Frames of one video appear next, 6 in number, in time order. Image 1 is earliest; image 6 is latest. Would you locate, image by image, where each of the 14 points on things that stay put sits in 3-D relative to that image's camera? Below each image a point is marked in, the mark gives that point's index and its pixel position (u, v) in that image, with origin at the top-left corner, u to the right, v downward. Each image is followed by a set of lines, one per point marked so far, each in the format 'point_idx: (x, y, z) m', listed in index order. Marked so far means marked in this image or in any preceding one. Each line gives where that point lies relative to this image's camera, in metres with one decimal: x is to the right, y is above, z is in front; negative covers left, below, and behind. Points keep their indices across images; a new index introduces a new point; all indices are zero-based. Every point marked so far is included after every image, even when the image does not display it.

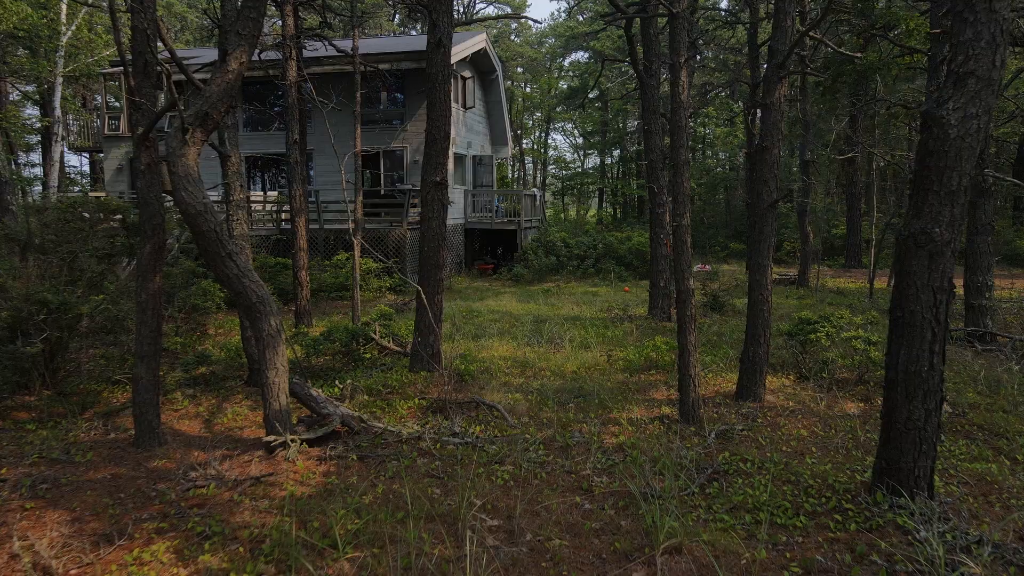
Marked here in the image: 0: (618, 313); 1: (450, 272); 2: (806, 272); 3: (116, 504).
0: (+1.5, -0.4, +10.6) m
1: (-1.4, +0.4, +17.0) m
2: (+5.5, +0.3, +13.9) m
3: (-2.0, -1.1, +3.7) m
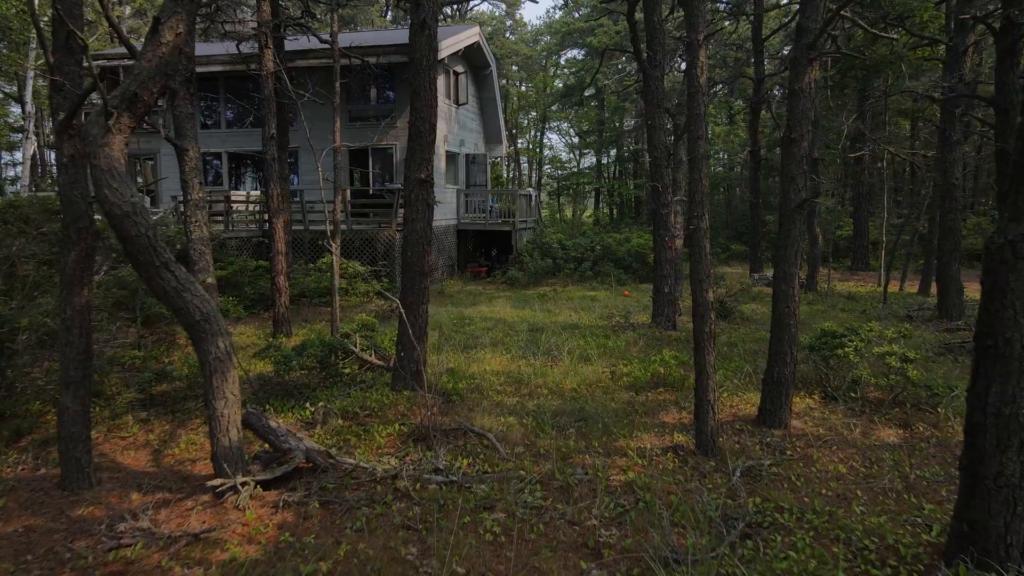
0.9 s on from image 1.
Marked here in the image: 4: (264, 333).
0: (+1.4, -0.4, +10.0) m
1: (-1.6, +0.3, +16.3) m
2: (+5.4, +0.2, +13.3) m
3: (-2.0, -1.2, +3.1) m
4: (-3.2, -0.6, +9.5) m
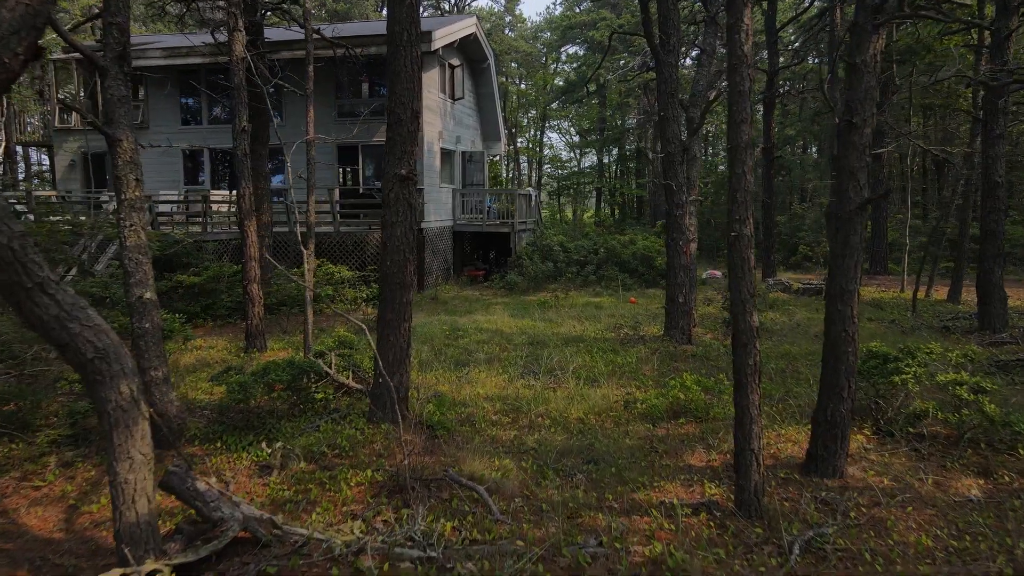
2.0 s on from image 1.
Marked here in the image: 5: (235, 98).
0: (+1.4, -0.5, +9.1) m
1: (-1.6, +0.2, +15.4) m
2: (+5.4, +0.1, +12.4) m
3: (-2.1, -1.3, +2.2) m
4: (-3.2, -0.7, +8.6) m
5: (-3.0, +2.1, +8.1) m
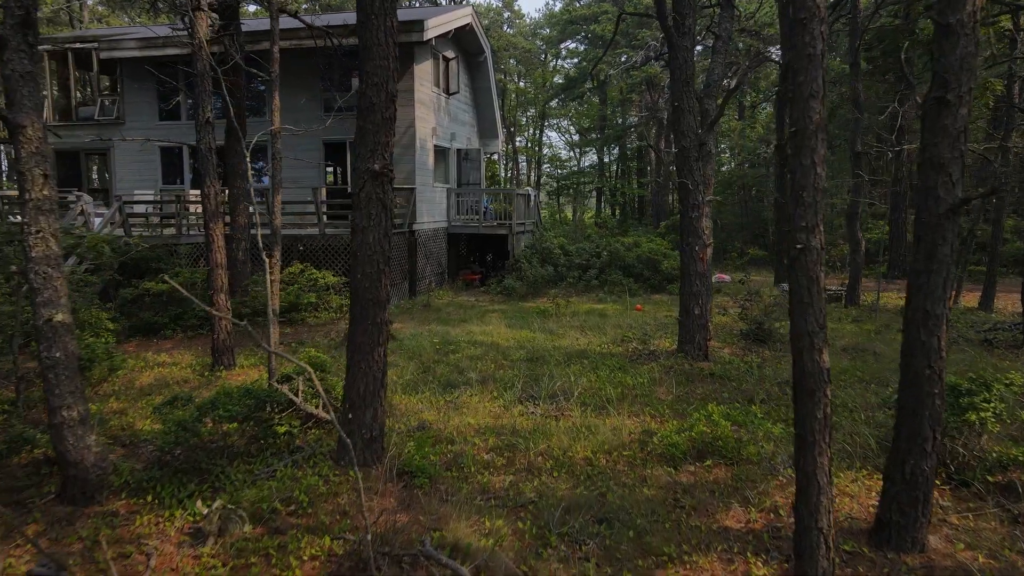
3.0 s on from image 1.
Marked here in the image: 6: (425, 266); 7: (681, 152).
0: (+1.4, -0.6, +8.2) m
1: (-1.6, +0.1, +14.5) m
2: (+5.4, 0.0, +11.6) m
3: (-2.1, -1.4, +1.3) m
4: (-3.2, -0.8, +7.7) m
5: (-3.1, +2.0, +7.2) m
6: (-1.7, +0.4, +14.3) m
7: (+1.7, +1.4, +7.6) m
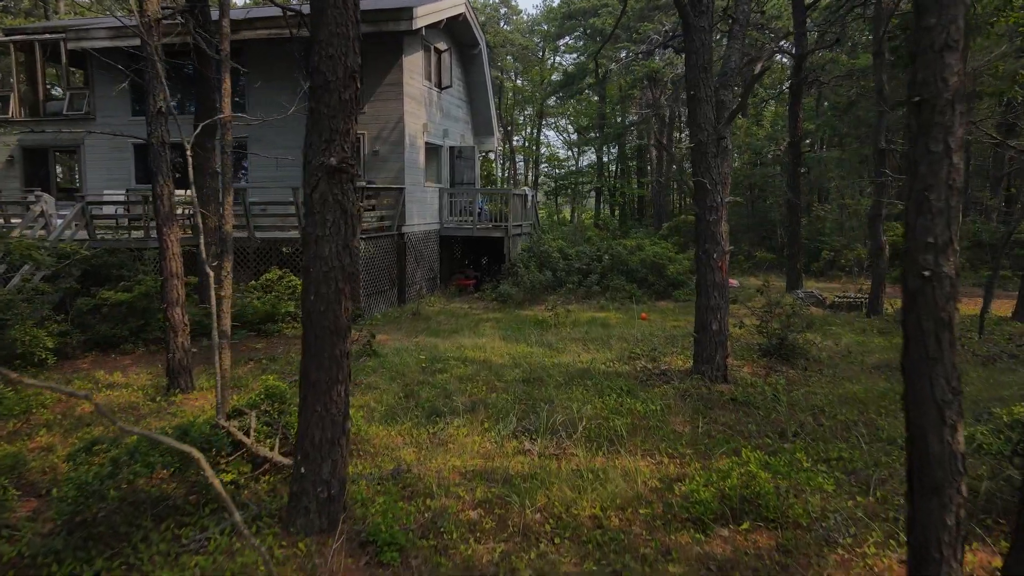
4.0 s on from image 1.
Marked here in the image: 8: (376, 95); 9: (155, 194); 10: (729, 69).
0: (+1.3, -0.8, +7.4) m
1: (-1.7, 0.0, +13.7) m
2: (+5.3, -0.1, +10.7) m
3: (-2.1, -1.5, +0.4) m
4: (-3.3, -0.9, +6.8) m
5: (-3.1, +1.9, +6.4) m
6: (-1.8, +0.3, +13.5) m
7: (+1.7, +1.3, +6.8) m
8: (-2.3, +3.3, +12.7) m
9: (-3.2, +0.8, +6.6) m
10: (+2.3, +2.3, +7.9) m
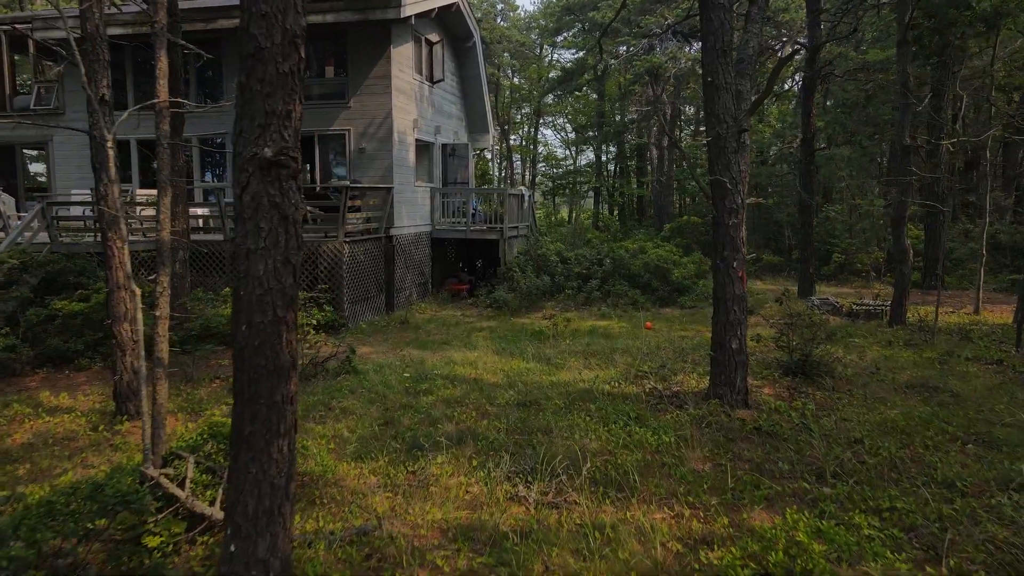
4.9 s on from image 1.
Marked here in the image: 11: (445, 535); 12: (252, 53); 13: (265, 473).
0: (+1.3, -0.9, +6.6) m
1: (-1.8, -0.1, +12.9) m
2: (+5.2, -0.2, +10.0) m
3: (-2.2, -1.6, -0.3) m
4: (-3.3, -1.0, +6.1) m
5: (-3.2, +1.8, +5.6) m
6: (-1.8, +0.2, +12.7) m
7: (+1.6, +1.2, +6.0) m
8: (-2.4, +3.2, +11.9) m
9: (-3.2, +0.7, +5.8) m
10: (+2.3, +2.2, +7.2) m
11: (-0.3, -1.2, +3.7) m
12: (-0.9, +0.8, +2.6) m
13: (-0.9, -0.7, +2.8) m
